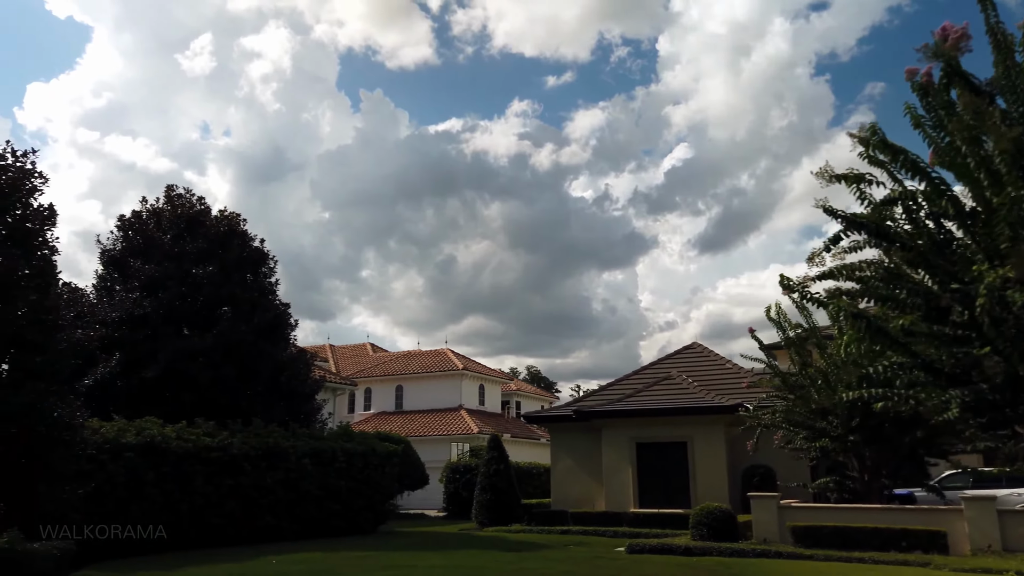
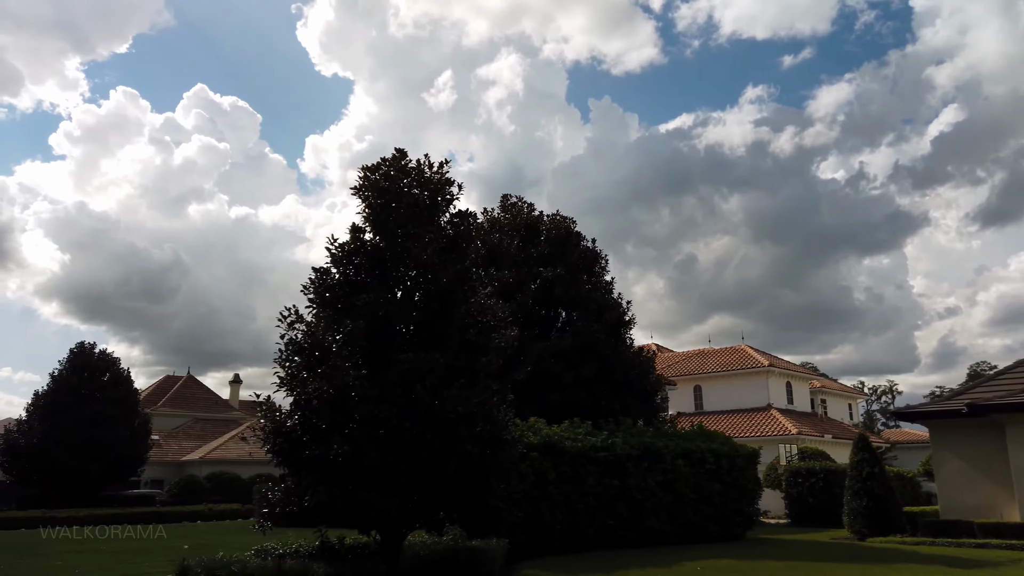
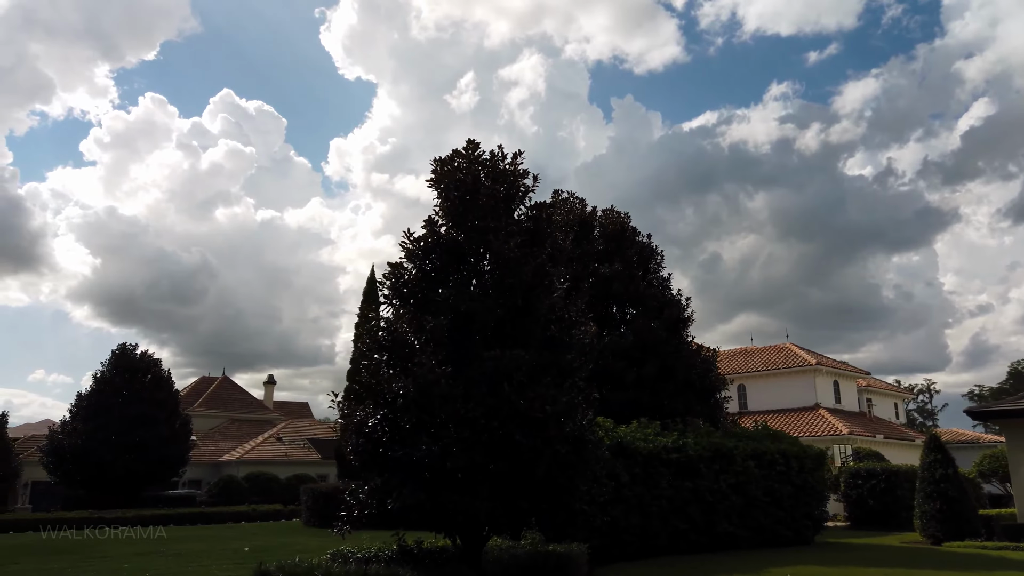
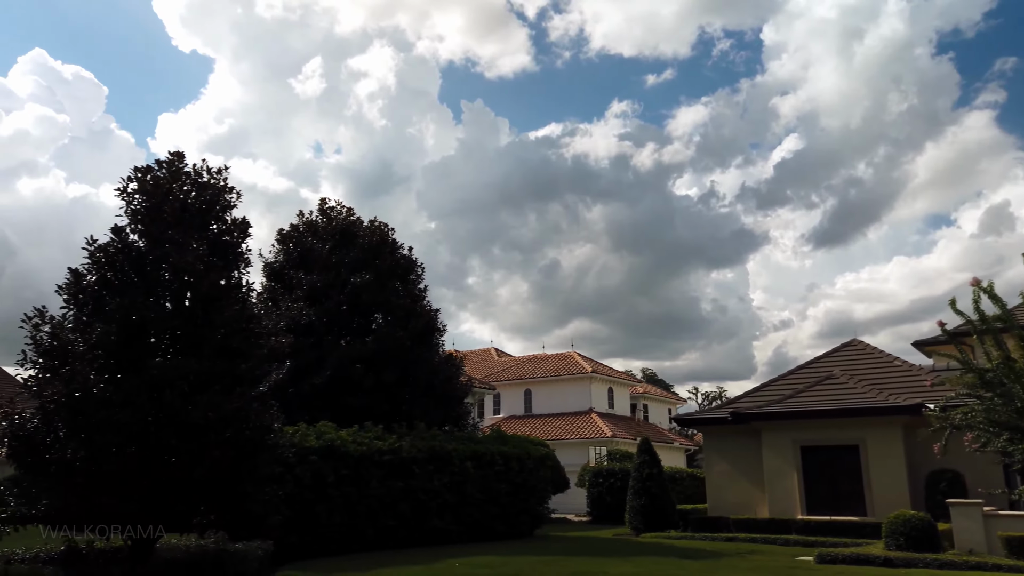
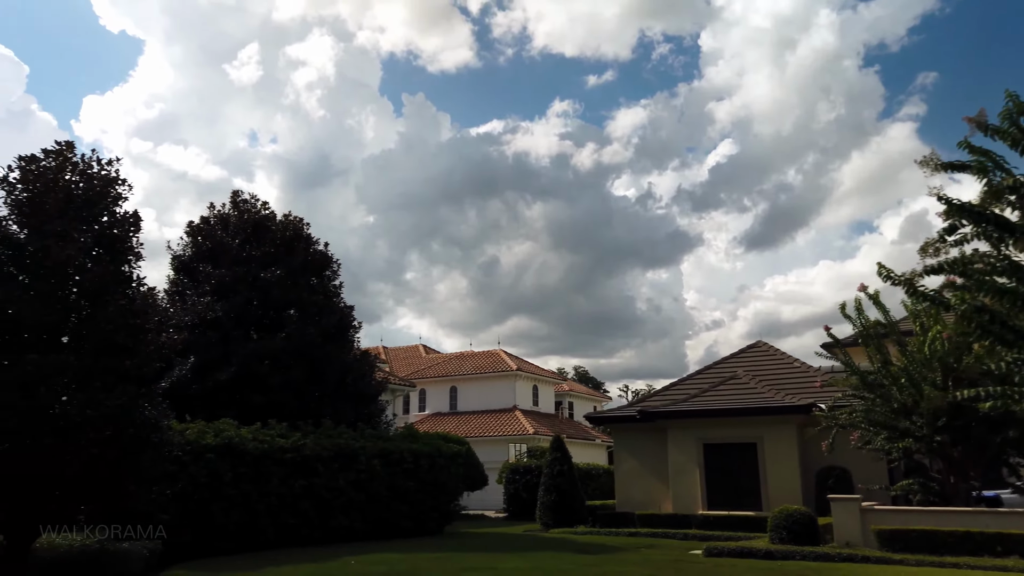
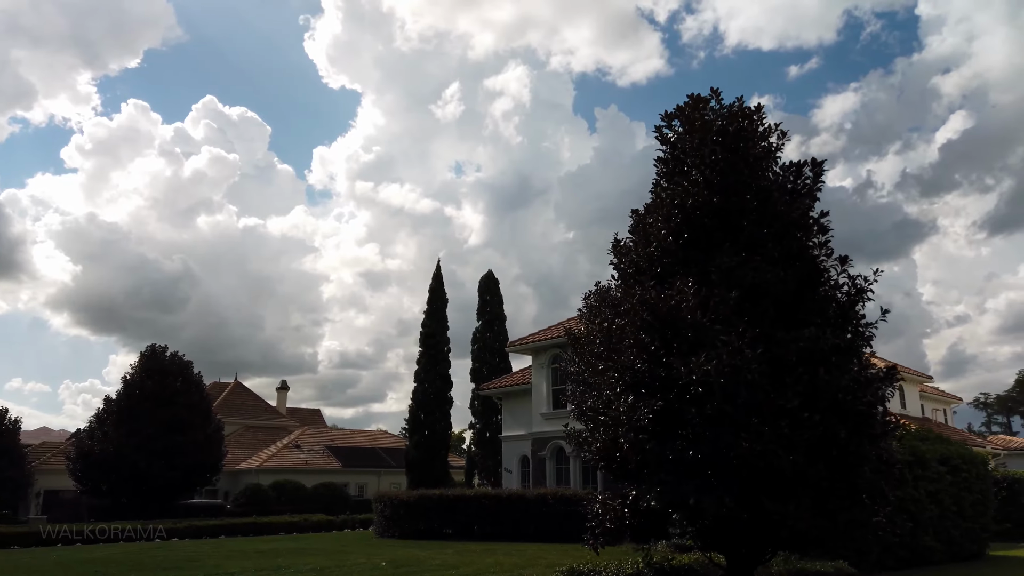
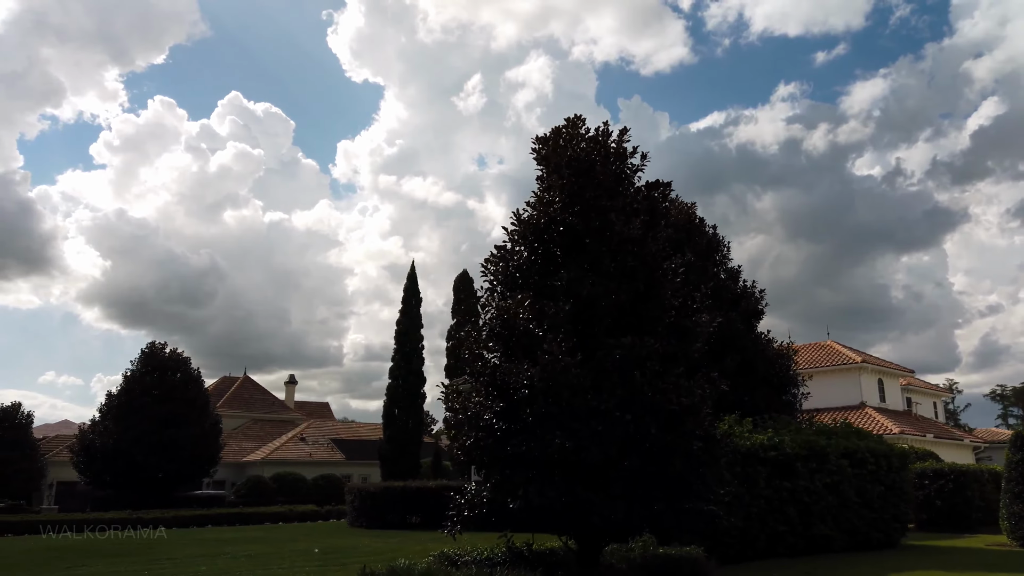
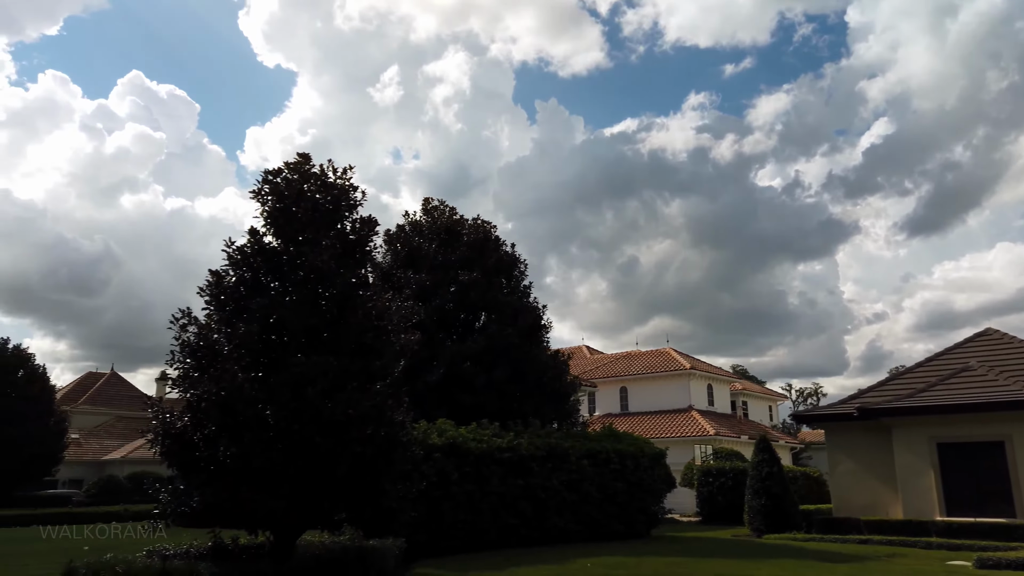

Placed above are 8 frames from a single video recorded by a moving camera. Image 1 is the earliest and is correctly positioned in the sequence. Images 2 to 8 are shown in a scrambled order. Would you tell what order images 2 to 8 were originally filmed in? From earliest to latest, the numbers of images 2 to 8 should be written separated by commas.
5, 4, 8, 2, 3, 7, 6
